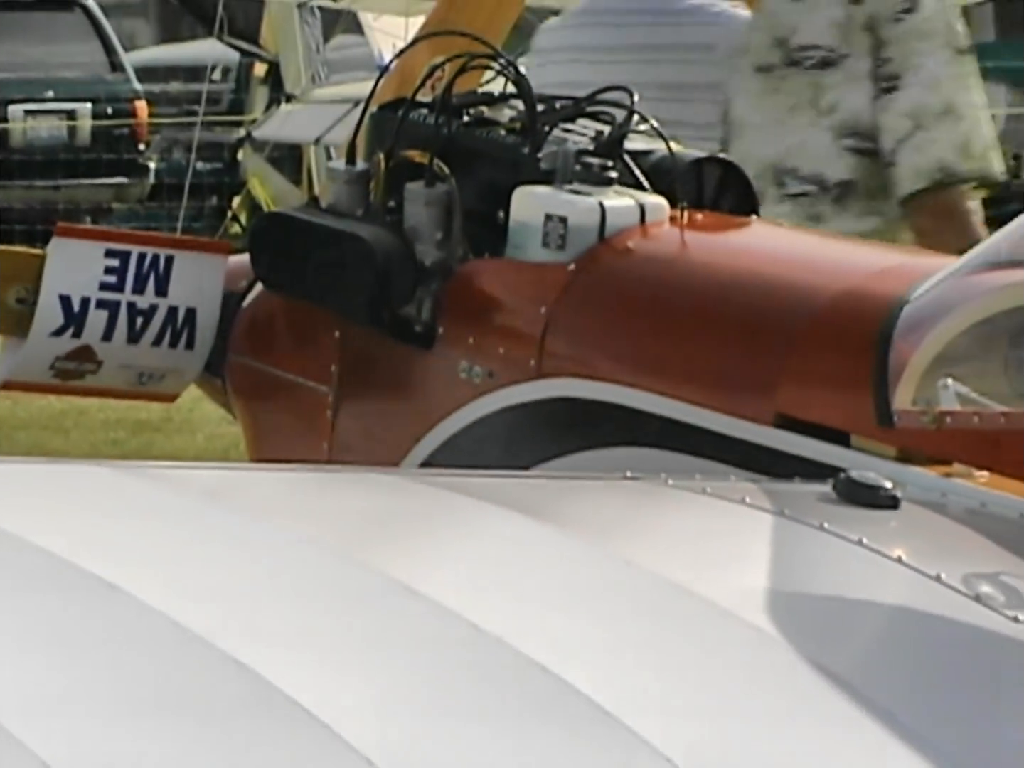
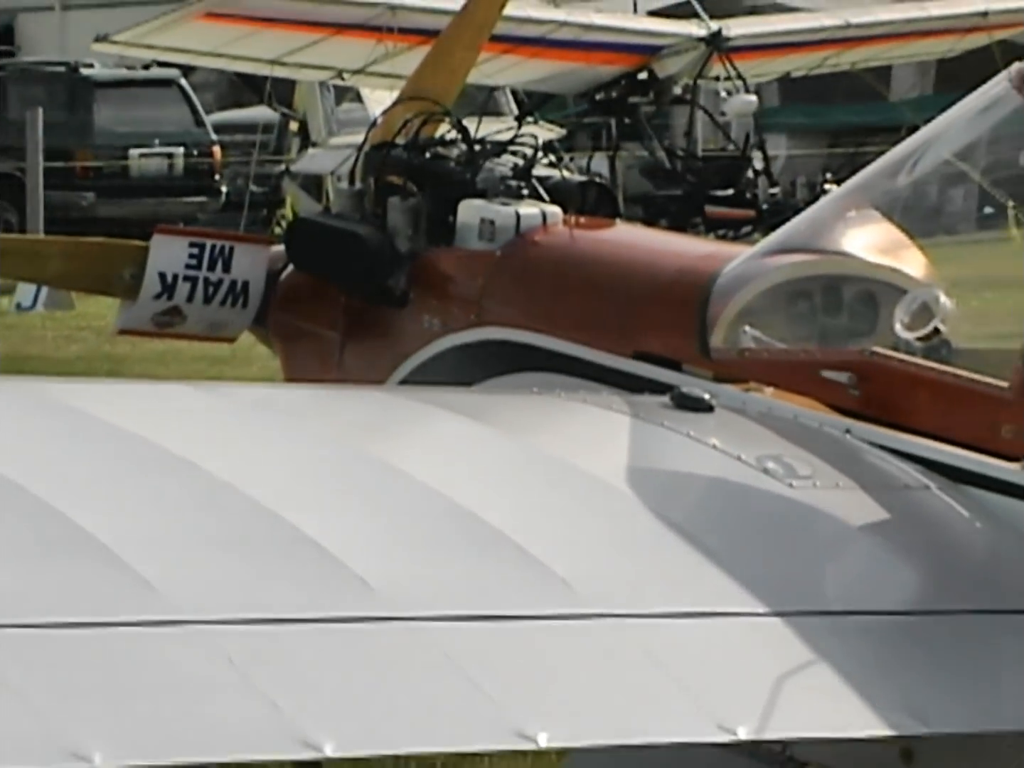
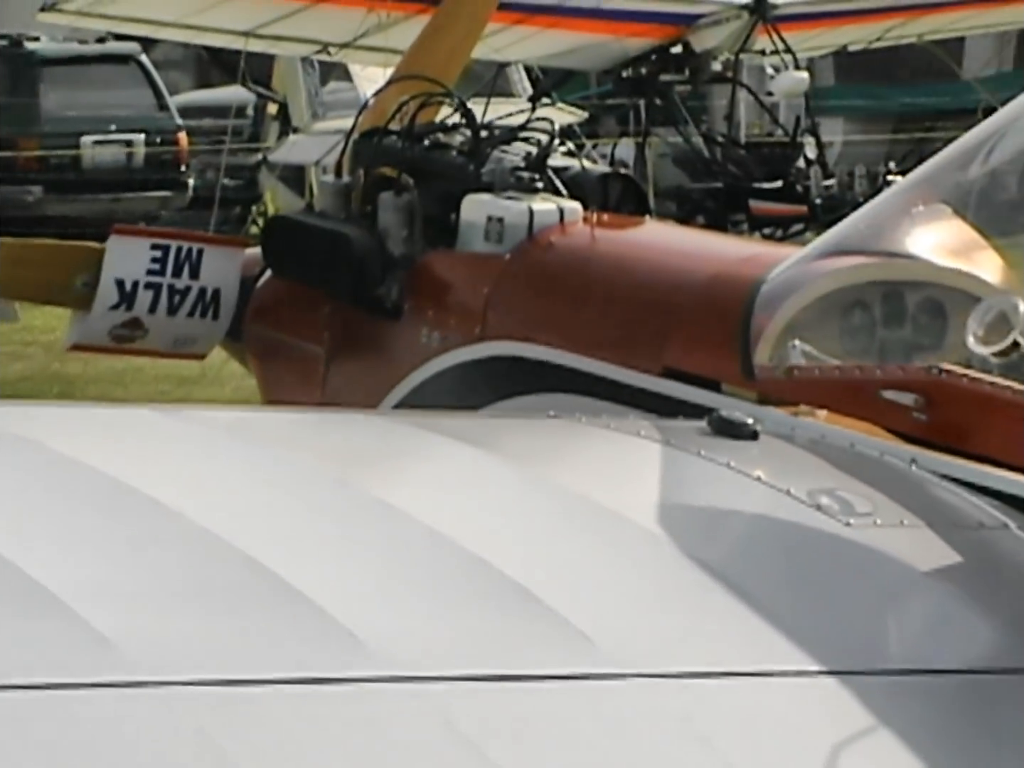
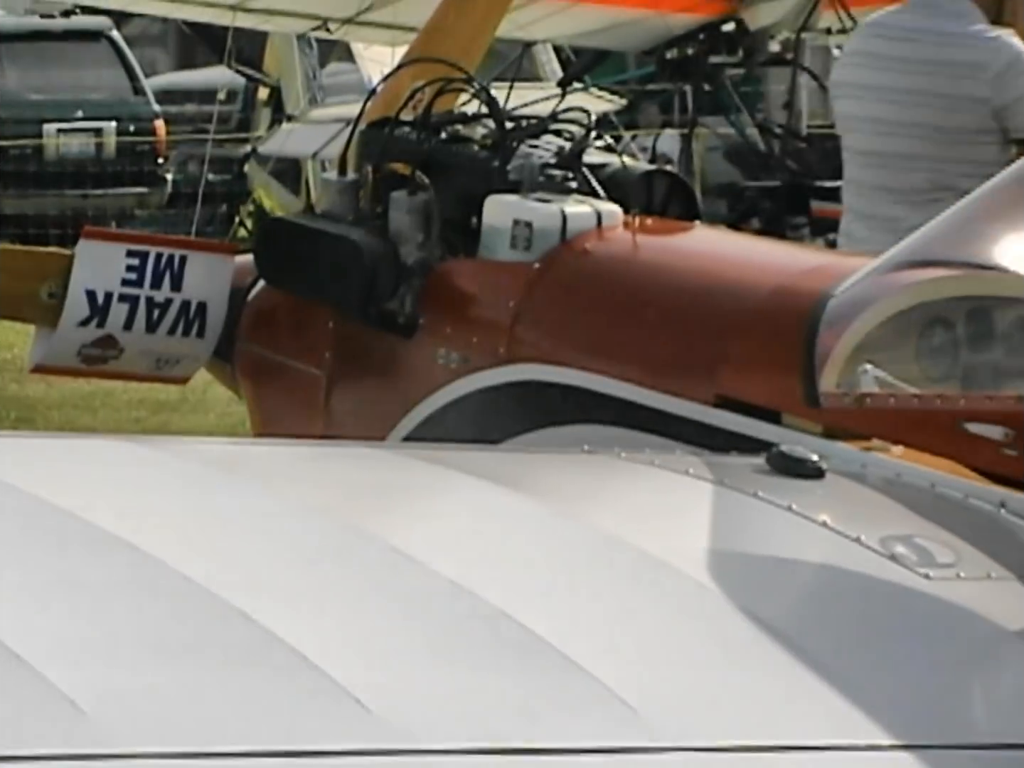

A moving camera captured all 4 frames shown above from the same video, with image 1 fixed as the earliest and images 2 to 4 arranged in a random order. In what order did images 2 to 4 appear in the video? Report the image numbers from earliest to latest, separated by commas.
4, 3, 2
